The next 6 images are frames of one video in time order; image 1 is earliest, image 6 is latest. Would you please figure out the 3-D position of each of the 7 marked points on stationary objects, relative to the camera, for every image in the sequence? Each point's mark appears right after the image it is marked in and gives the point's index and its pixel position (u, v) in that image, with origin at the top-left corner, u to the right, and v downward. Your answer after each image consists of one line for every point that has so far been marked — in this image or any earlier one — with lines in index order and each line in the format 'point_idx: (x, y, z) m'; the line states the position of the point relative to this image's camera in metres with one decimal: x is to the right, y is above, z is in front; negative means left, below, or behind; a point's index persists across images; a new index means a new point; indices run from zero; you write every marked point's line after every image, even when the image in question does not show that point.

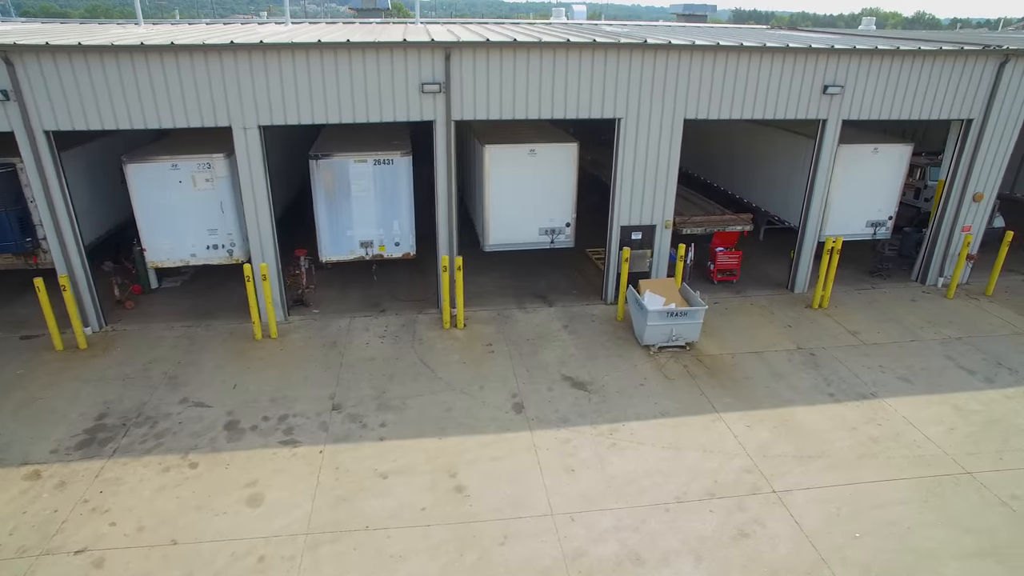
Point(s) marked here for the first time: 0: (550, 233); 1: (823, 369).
0: (+1.1, +1.6, +10.8) m
1: (+7.5, -1.9, +9.0) m
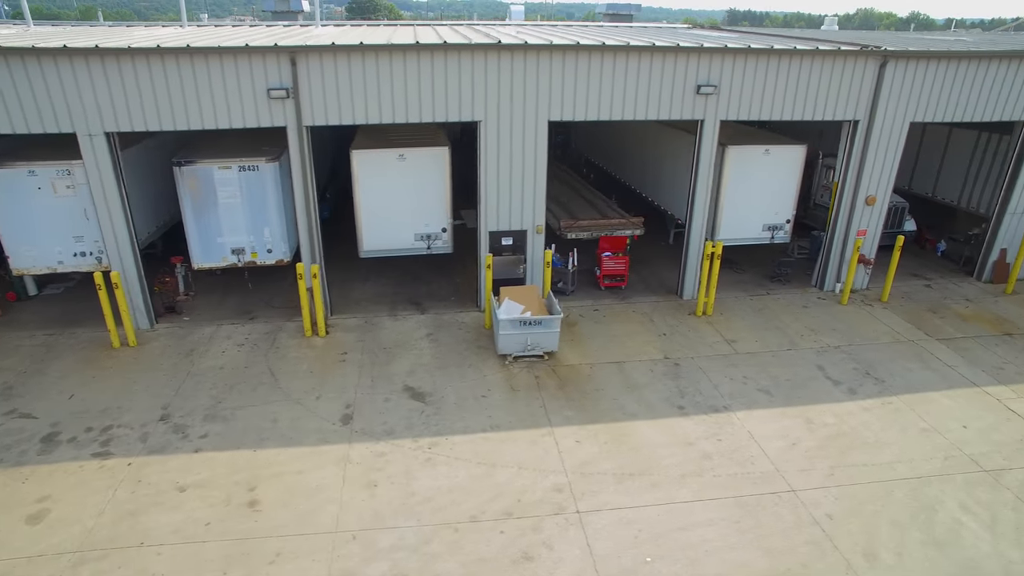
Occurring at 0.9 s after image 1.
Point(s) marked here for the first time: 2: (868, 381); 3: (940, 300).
0: (-2.4, +1.4, +10.6) m
1: (+3.9, -2.1, +8.7) m
2: (+8.4, -2.2, +8.7) m
3: (+12.9, -0.3, +11.1) m
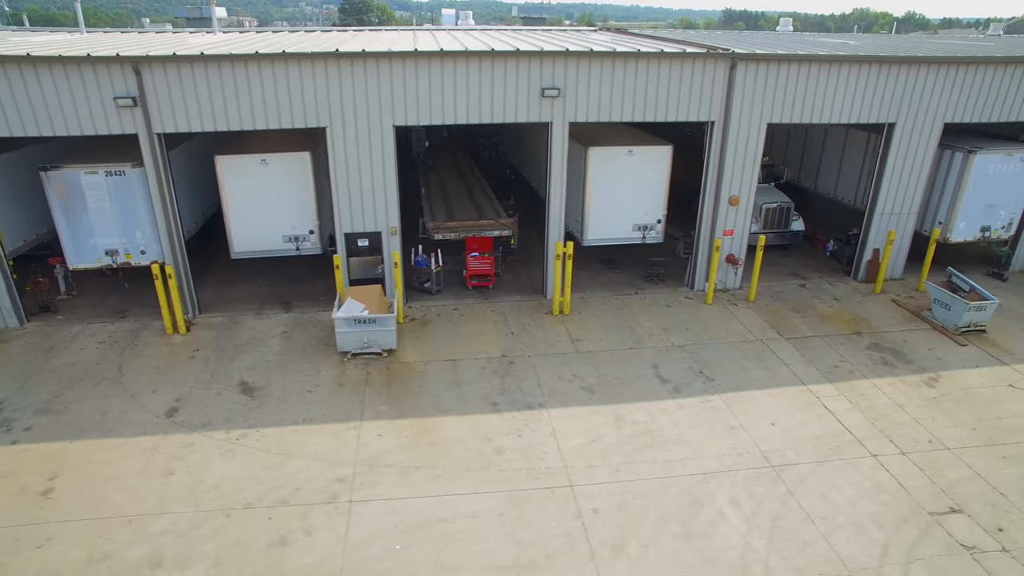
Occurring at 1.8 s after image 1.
0: (-6.4, +1.4, +10.9) m
1: (0.0, -2.1, +8.9) m
2: (+4.4, -2.2, +8.9) m
3: (+8.9, -0.3, +11.2) m
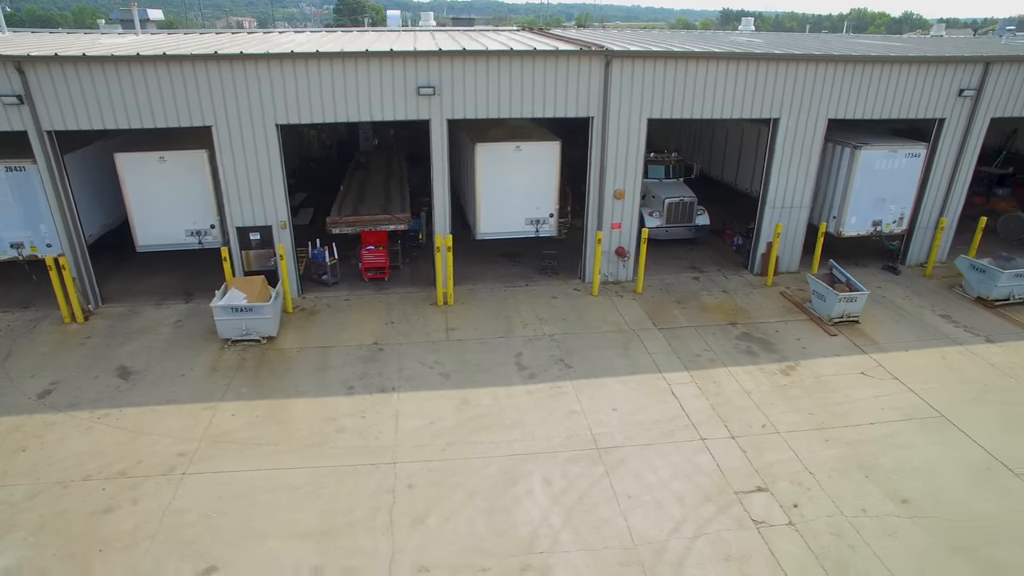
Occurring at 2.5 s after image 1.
0: (-9.7, +1.6, +11.4) m
1: (-3.4, -1.9, +9.3) m
2: (+1.1, -1.9, +9.2) m
3: (+5.6, -0.1, +11.5) m
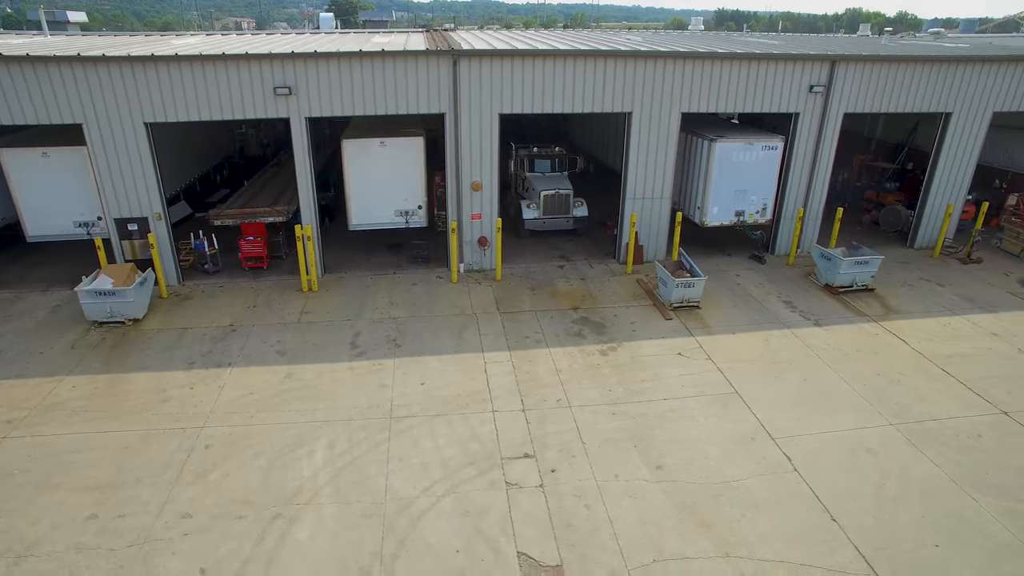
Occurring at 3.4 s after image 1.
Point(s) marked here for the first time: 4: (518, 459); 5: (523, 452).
0: (-13.9, +2.1, +12.2) m
1: (-7.7, -1.5, +10.0) m
2: (-3.2, -1.5, +9.8) m
3: (+1.3, +0.3, +12.1) m
4: (+0.1, -3.4, +7.5) m
5: (+0.2, -3.3, +7.6) m
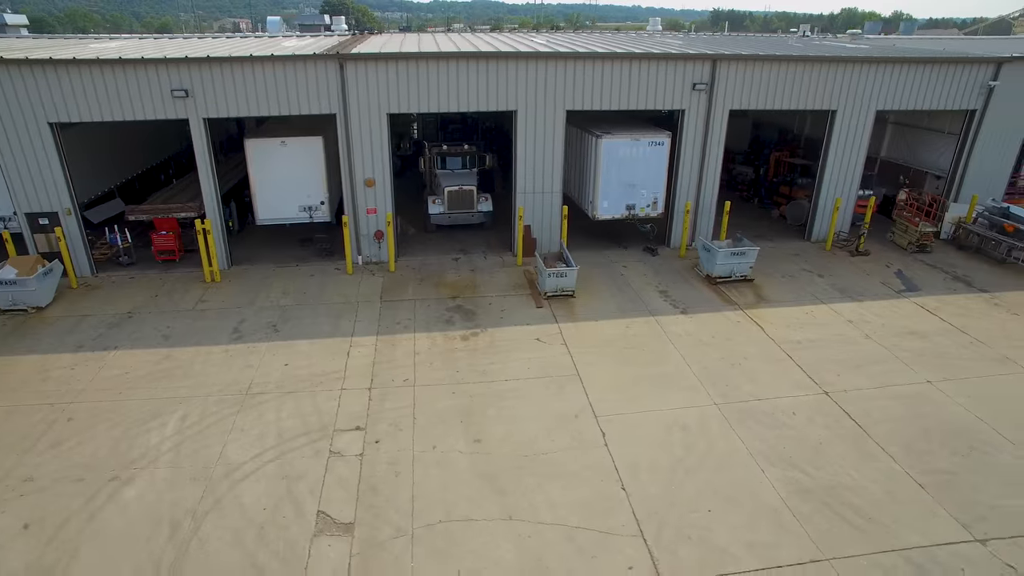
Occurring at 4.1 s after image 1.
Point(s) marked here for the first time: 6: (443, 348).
0: (-17.5, +2.4, +12.9) m
1: (-11.3, -1.2, +10.7) m
2: (-6.8, -1.2, +10.5) m
3: (-2.2, +0.6, +12.7) m
4: (-3.5, -3.1, +8.1) m
5: (-3.4, -3.0, +8.2) m
6: (-1.8, -1.6, +10.0) m
